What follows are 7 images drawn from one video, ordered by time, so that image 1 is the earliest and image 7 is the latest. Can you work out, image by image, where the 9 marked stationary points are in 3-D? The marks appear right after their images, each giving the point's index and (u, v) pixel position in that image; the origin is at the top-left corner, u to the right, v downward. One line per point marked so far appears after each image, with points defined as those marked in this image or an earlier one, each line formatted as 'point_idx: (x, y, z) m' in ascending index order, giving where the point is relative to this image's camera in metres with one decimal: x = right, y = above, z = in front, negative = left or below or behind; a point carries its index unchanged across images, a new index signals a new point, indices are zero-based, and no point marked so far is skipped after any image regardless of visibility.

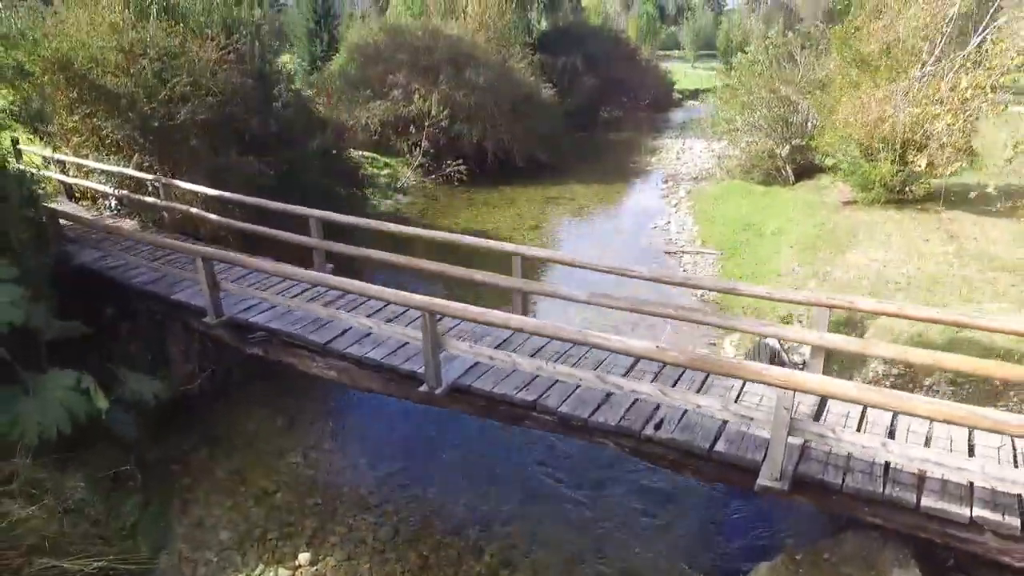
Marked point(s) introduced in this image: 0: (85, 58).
0: (-8.7, +4.7, +9.3) m
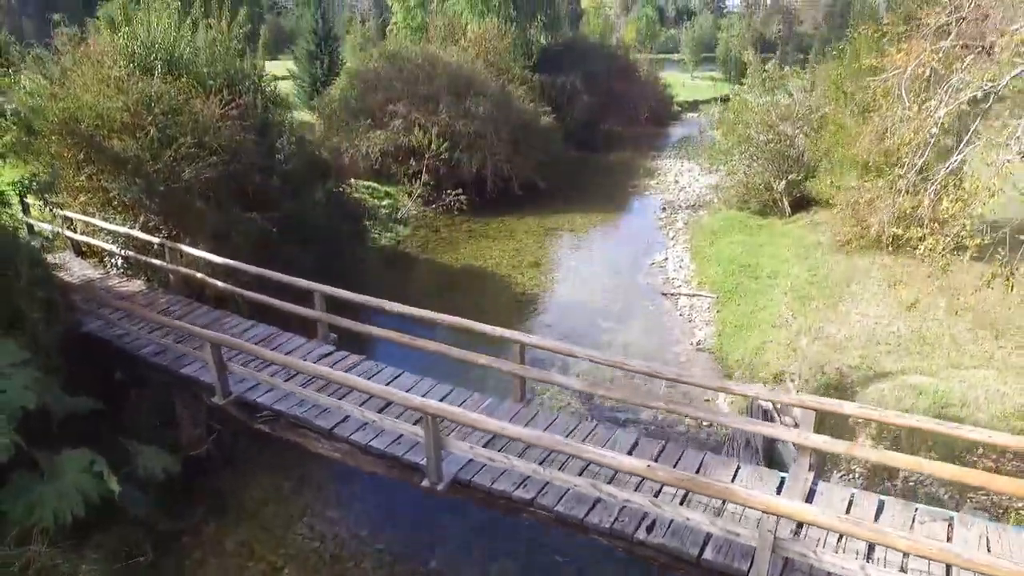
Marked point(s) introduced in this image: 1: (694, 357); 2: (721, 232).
0: (-8.7, +3.5, +9.5) m
1: (+4.3, -1.7, +10.8) m
2: (+7.5, +2.0, +16.3) m
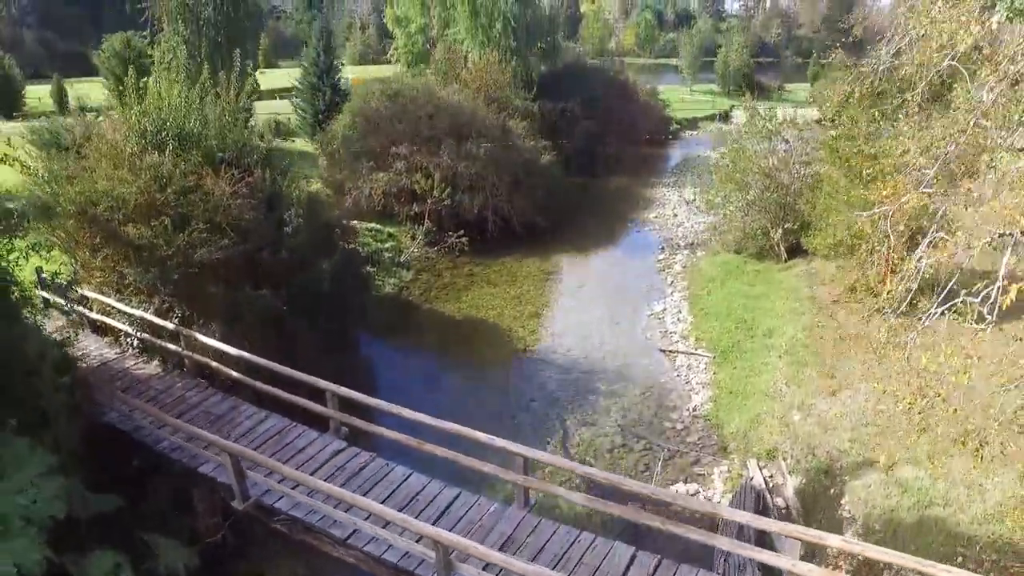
0: (-8.7, +1.8, +9.8) m
1: (+4.3, -3.3, +11.1) m
2: (+7.5, +0.3, +16.6) m
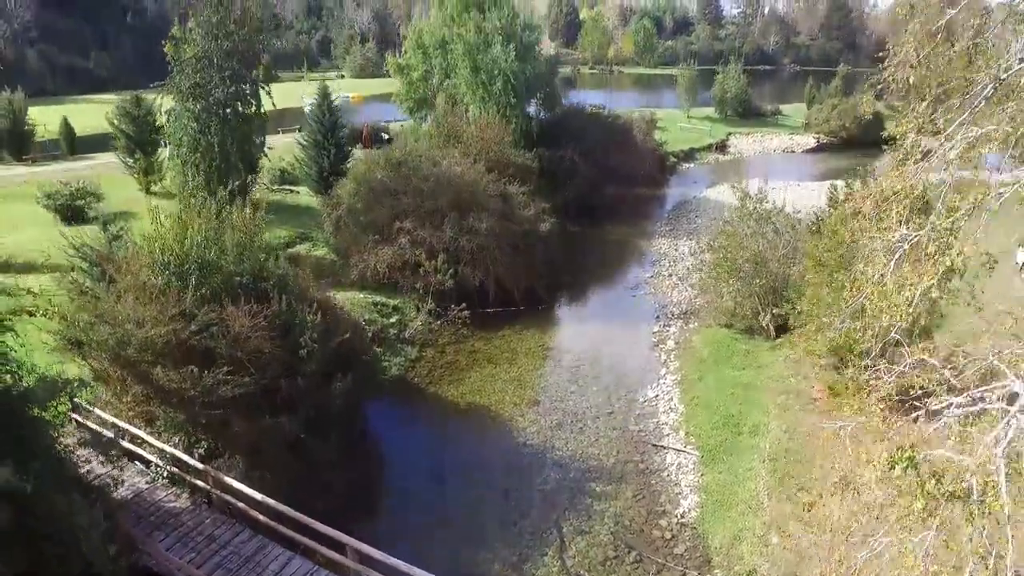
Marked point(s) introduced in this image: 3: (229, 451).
0: (-8.7, -1.3, +10.6) m
1: (+4.4, -6.5, +12.0) m
2: (+7.5, -2.8, +17.5) m
3: (-6.8, -3.9, +11.0) m
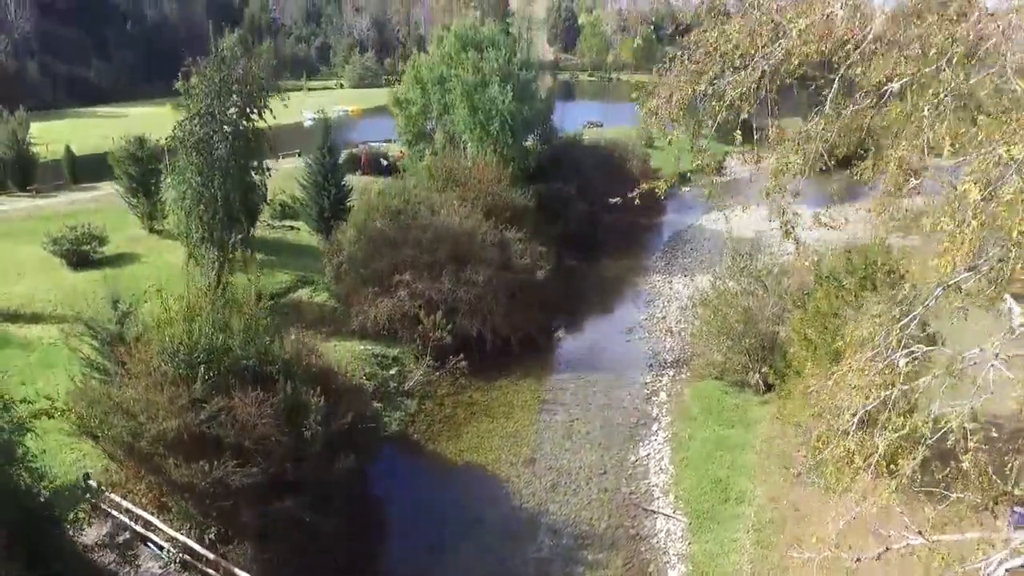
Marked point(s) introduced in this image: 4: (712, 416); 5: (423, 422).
0: (-8.8, -3.7, +11.2) m
1: (+4.2, -8.8, +12.6) m
2: (+7.4, -5.1, +18.0) m
3: (-6.9, -6.2, +11.6) m
4: (+7.8, -5.0, +17.9) m
5: (-3.6, -5.4, +18.4) m
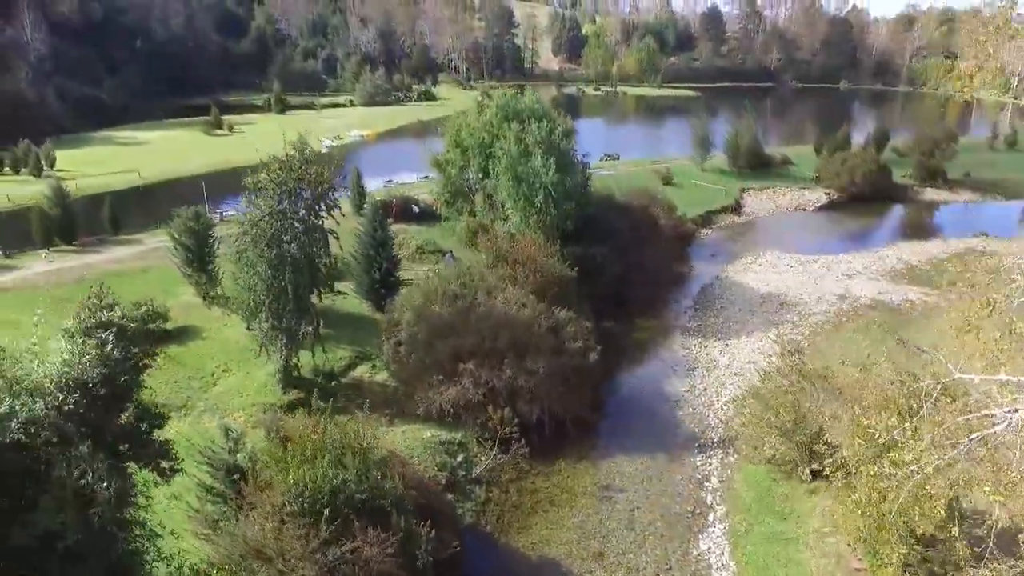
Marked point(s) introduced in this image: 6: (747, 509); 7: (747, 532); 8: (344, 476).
0: (-6.0, -8.0, +12.3) m
1: (+7.1, -13.0, +13.9) m
2: (+10.1, -9.2, +19.3) m
3: (-4.1, -10.5, +12.8) m
4: (+10.6, -9.2, +19.2) m
5: (-0.8, -9.6, +19.6) m
6: (+9.8, -9.3, +19.3) m
7: (+9.5, -9.8, +18.6) m
8: (-5.1, -5.7, +13.8) m
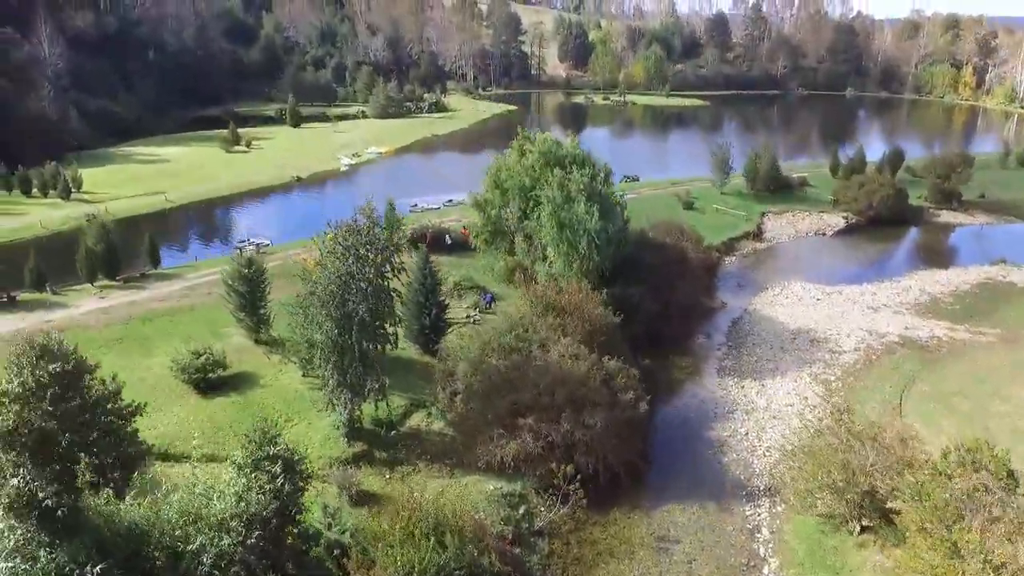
0: (-3.1, -10.9, +13.3) m
1: (+10.0, -16.0, +14.9) m
2: (+13.0, -12.1, +20.3) m
3: (-1.2, -13.4, +13.7) m
4: (+13.5, -12.1, +20.2) m
5: (+2.1, -12.4, +20.6) m
6: (+12.7, -12.2, +20.3) m
7: (+12.4, -12.6, +19.6) m
8: (-2.2, -8.6, +14.8) m
